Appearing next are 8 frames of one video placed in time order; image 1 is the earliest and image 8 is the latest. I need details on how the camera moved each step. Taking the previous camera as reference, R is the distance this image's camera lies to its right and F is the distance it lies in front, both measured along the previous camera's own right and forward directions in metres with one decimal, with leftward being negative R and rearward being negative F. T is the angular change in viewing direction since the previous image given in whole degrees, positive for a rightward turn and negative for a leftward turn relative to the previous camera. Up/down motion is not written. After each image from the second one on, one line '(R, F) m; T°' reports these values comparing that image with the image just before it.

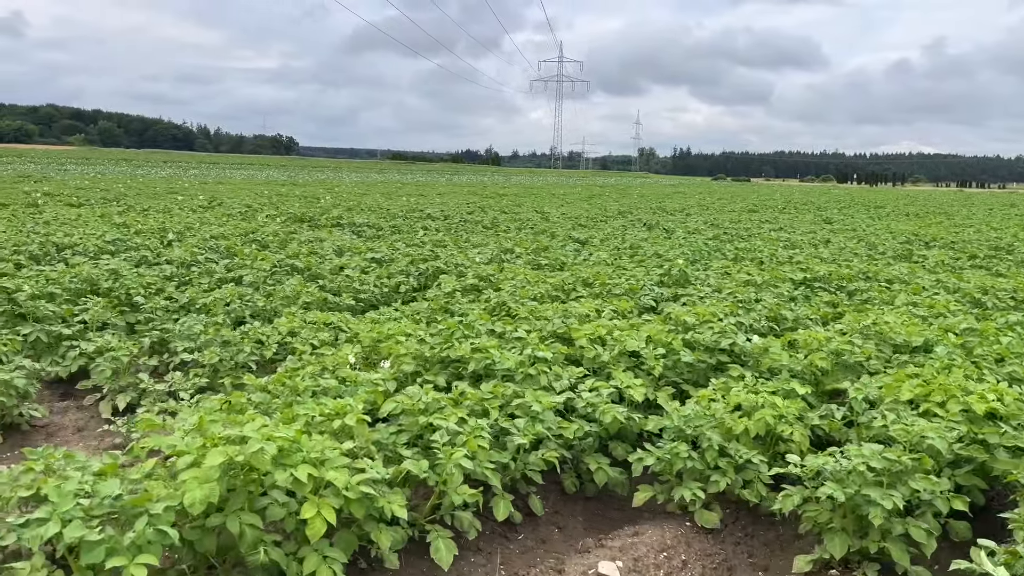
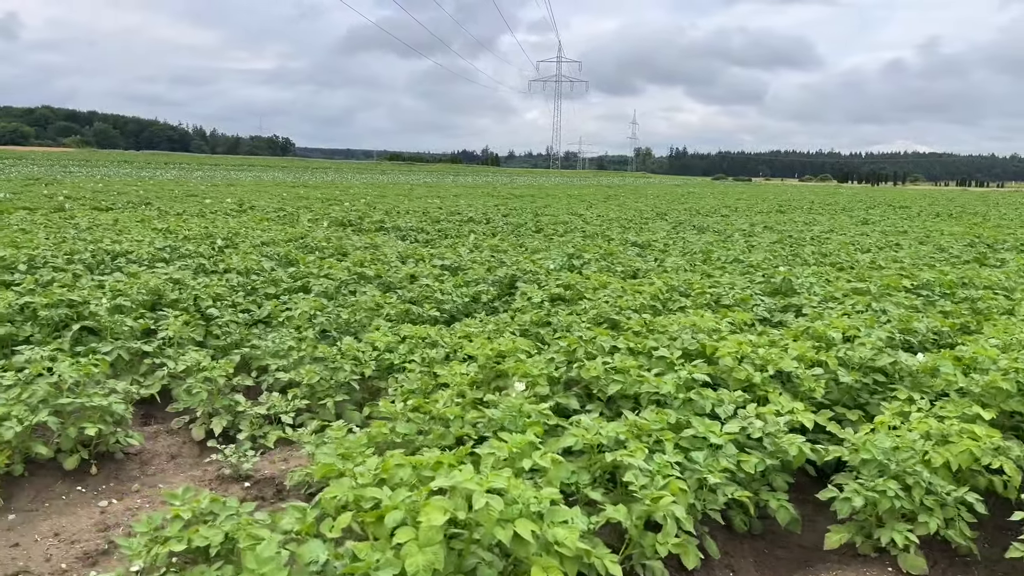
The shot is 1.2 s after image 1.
(-0.8, +0.4) m; 0°
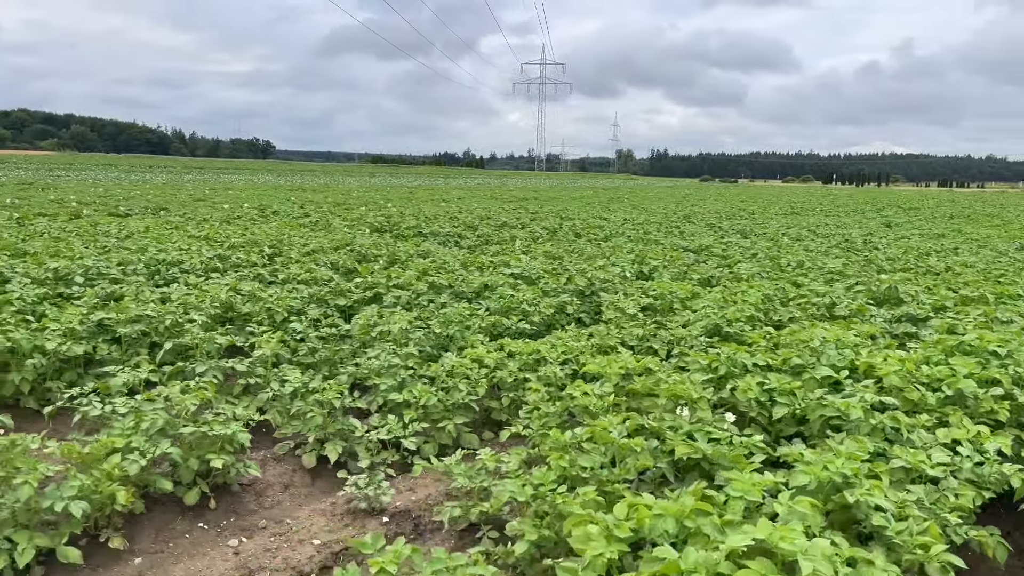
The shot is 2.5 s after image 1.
(-0.9, +0.3) m; +1°
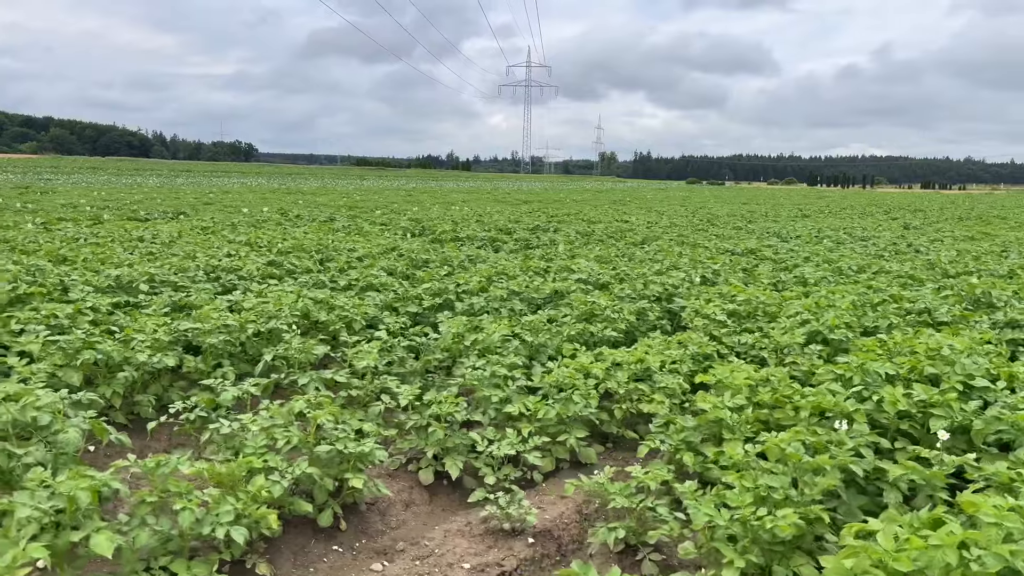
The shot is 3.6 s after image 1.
(-0.8, +0.2) m; +1°
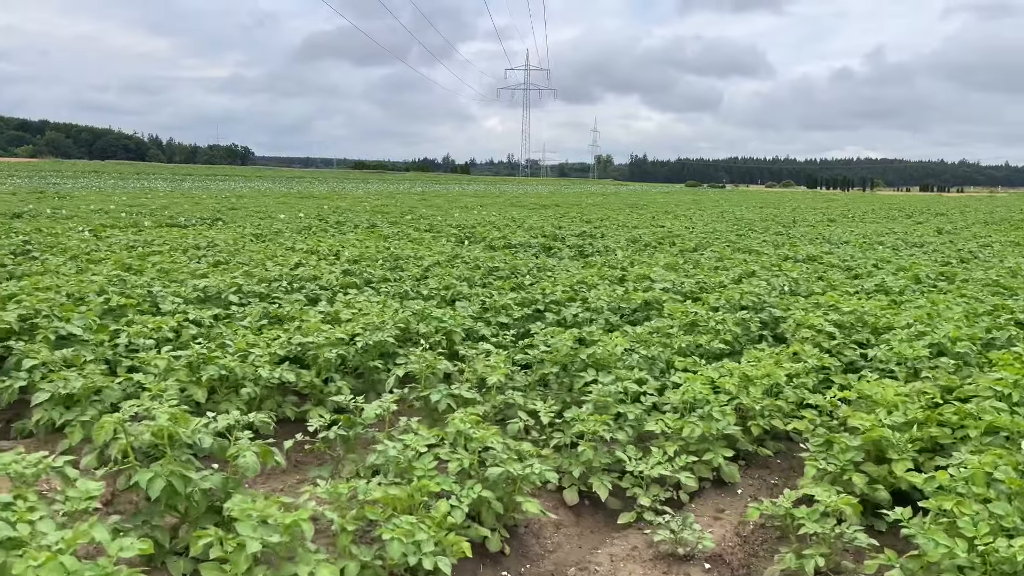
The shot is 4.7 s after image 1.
(-0.8, +0.1) m; 0°
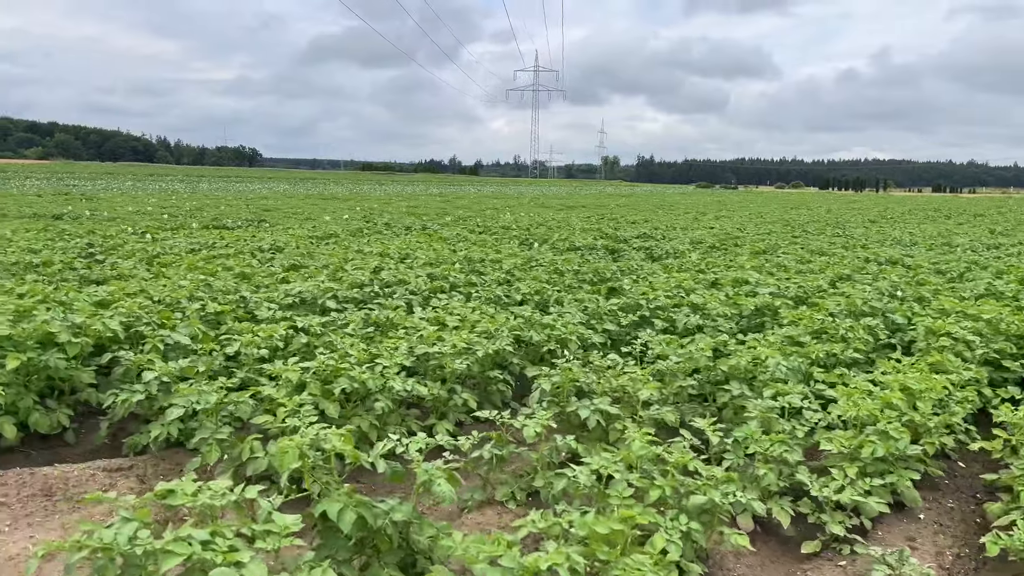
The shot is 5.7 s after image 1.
(-0.8, +0.3) m; -1°
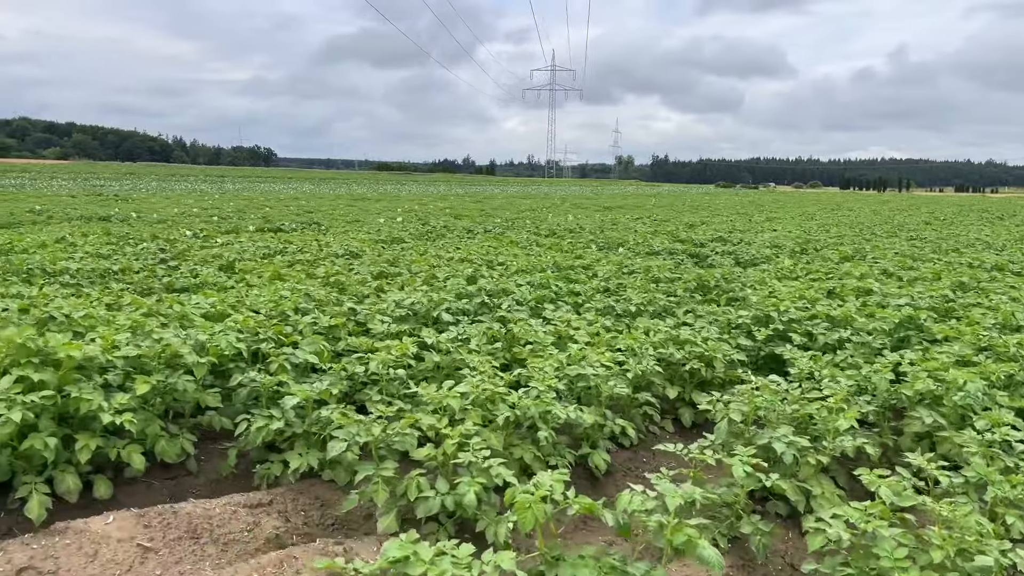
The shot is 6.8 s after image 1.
(-0.8, +0.4) m; -1°
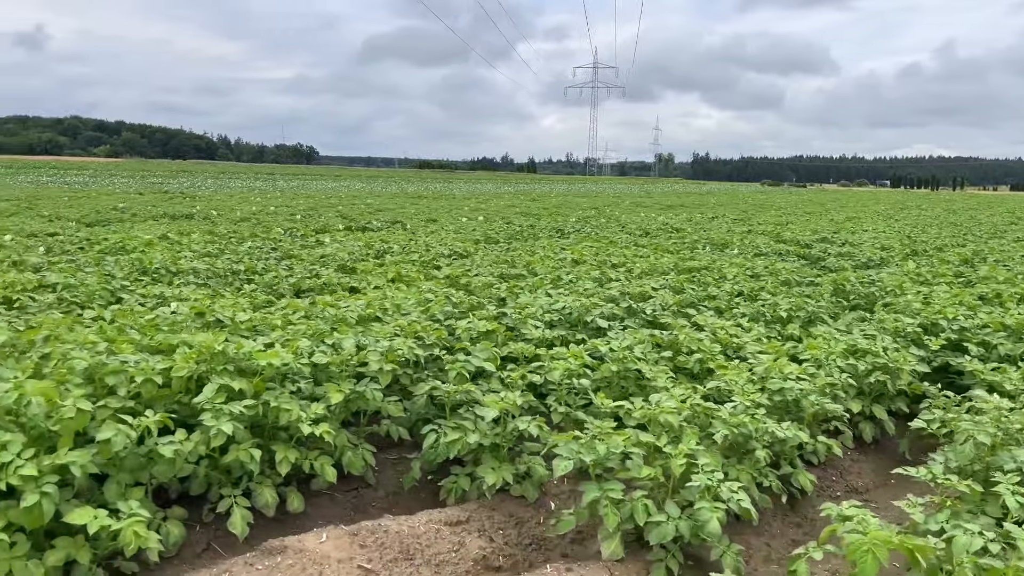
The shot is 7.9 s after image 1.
(-0.8, +0.2) m; -3°
